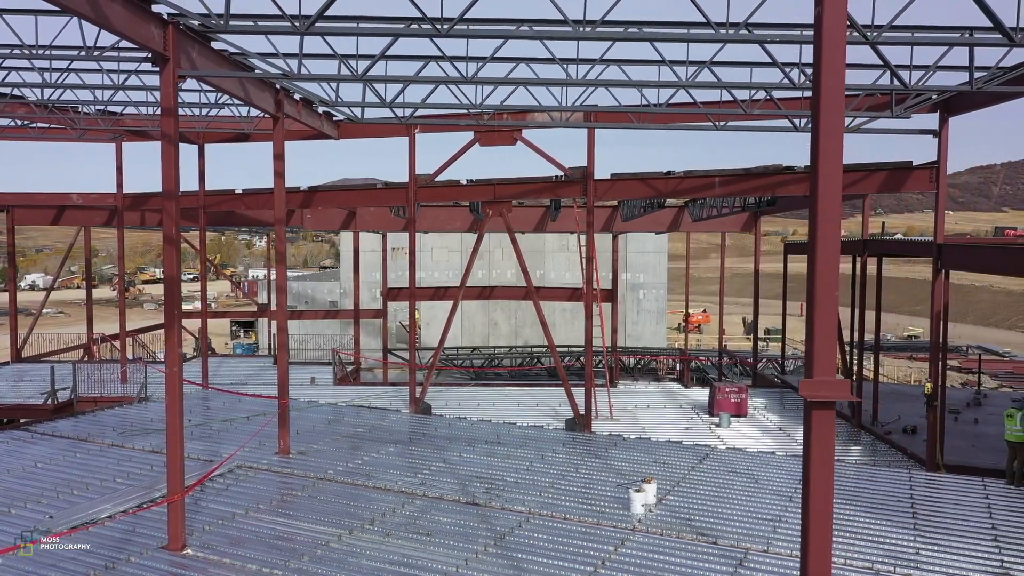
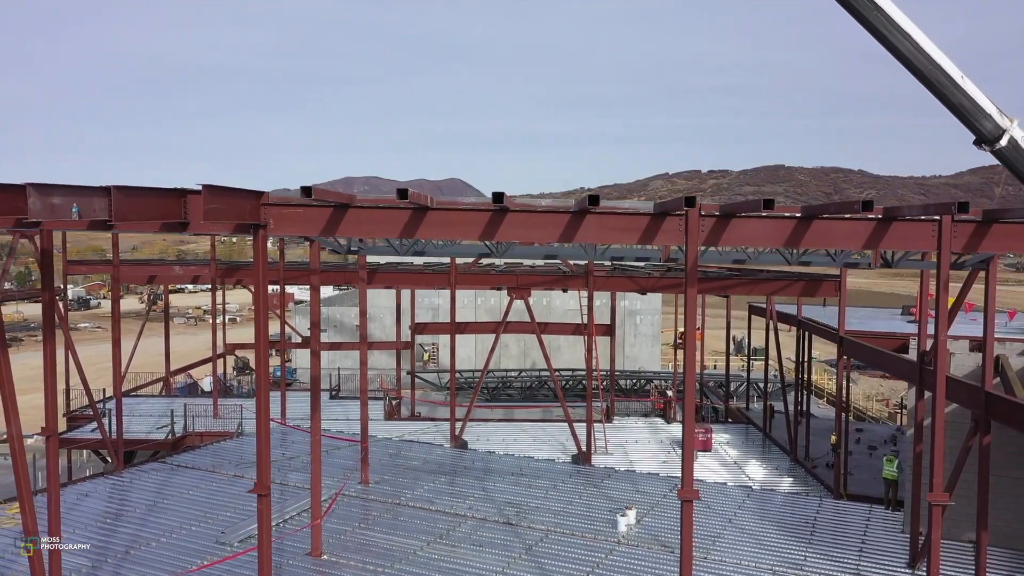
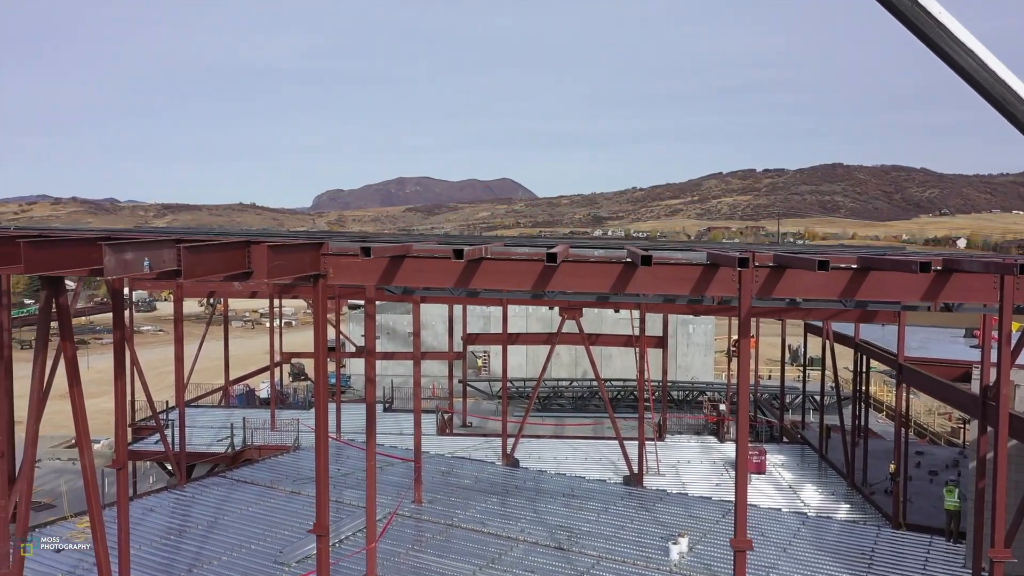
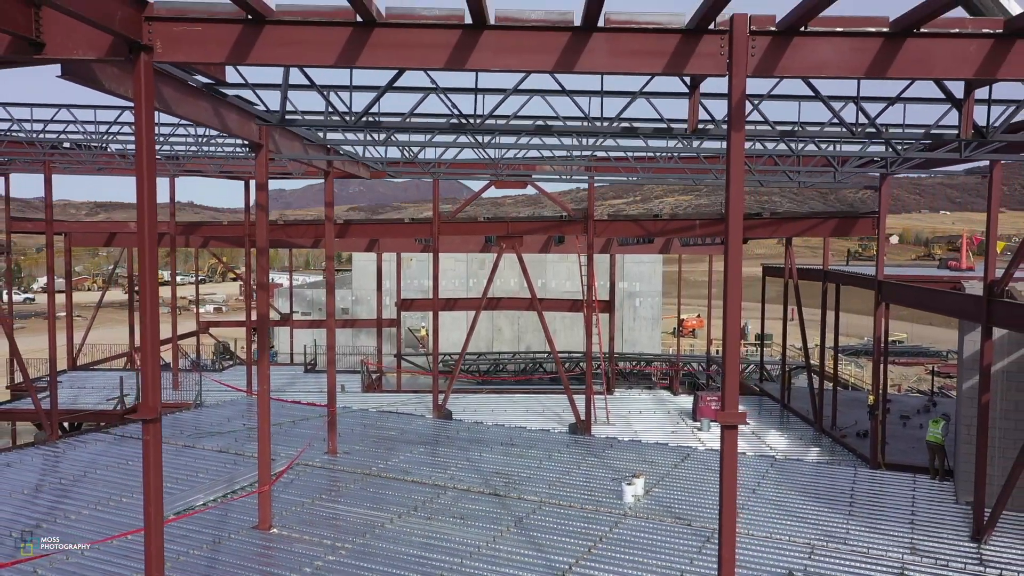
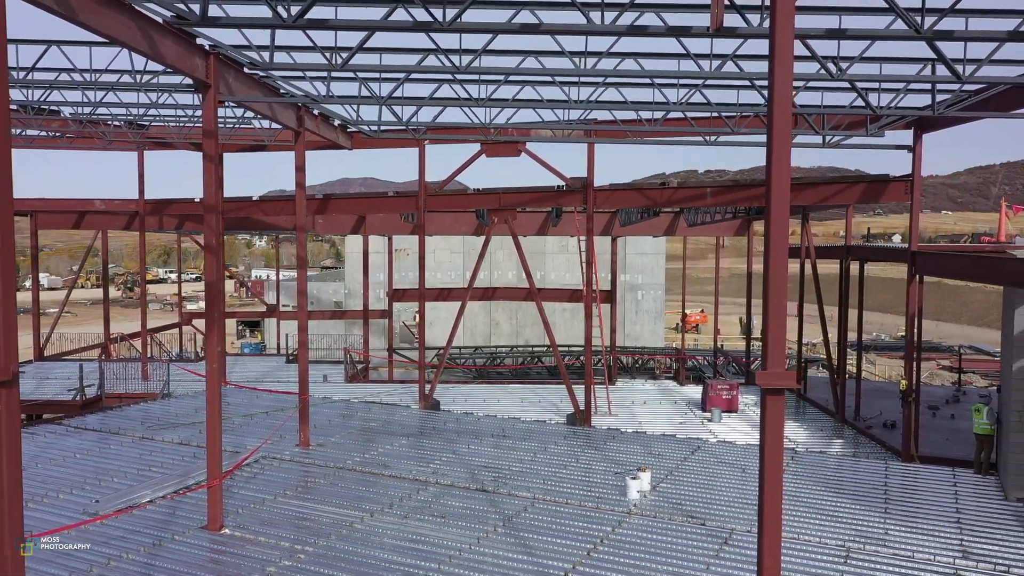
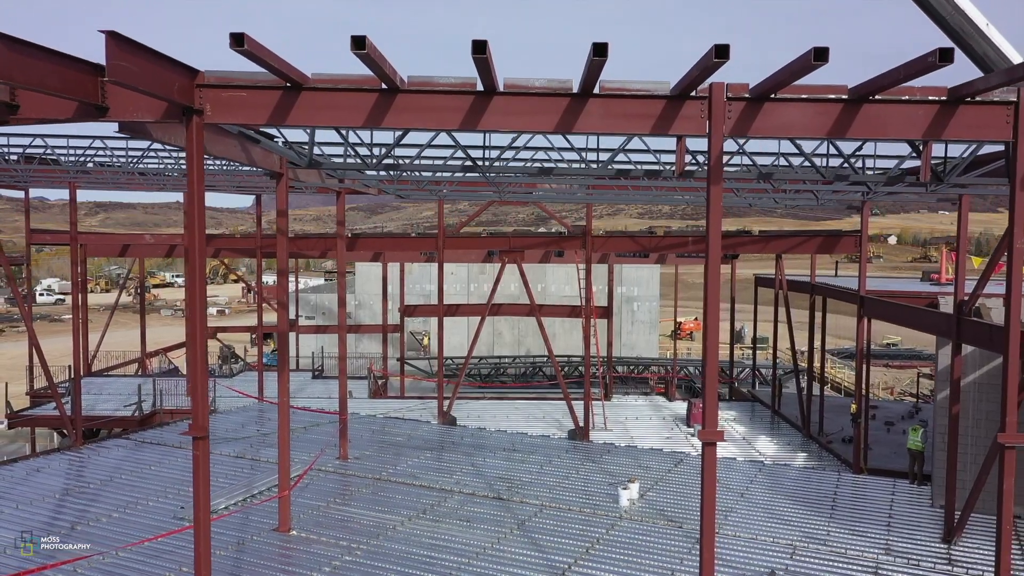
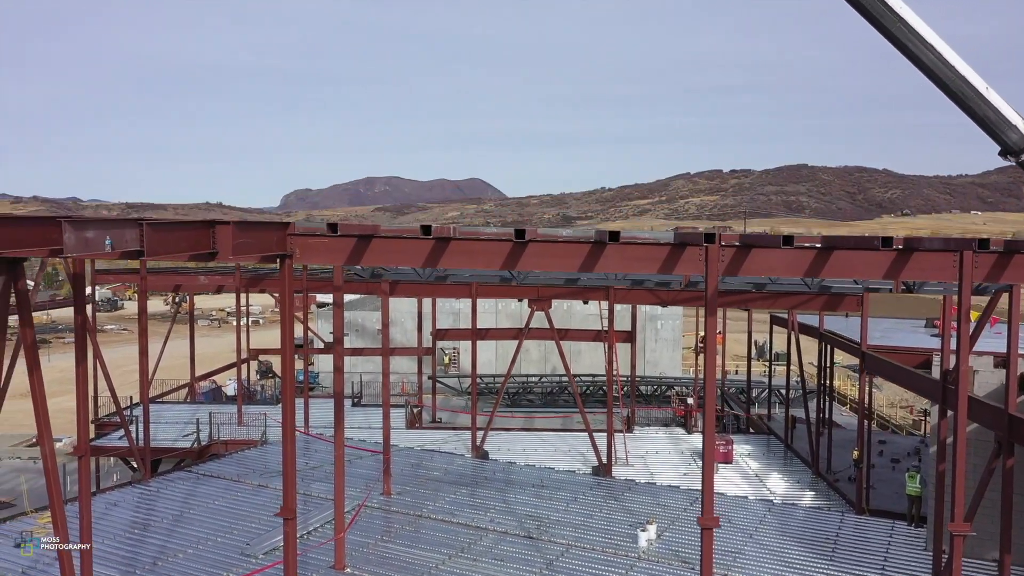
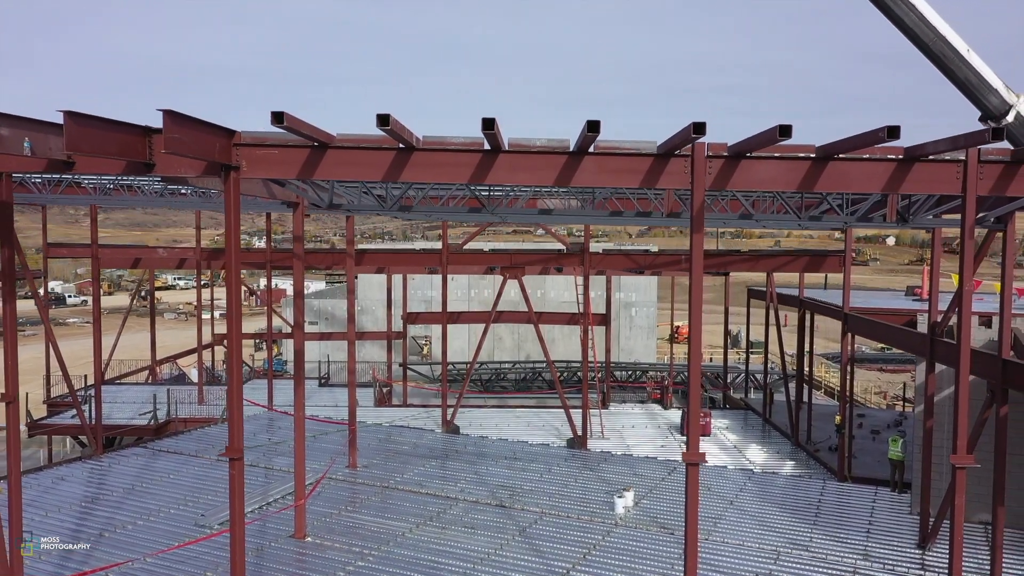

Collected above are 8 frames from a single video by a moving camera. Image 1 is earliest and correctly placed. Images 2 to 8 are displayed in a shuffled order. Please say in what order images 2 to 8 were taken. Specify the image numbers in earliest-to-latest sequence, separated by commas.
5, 4, 6, 8, 2, 7, 3
